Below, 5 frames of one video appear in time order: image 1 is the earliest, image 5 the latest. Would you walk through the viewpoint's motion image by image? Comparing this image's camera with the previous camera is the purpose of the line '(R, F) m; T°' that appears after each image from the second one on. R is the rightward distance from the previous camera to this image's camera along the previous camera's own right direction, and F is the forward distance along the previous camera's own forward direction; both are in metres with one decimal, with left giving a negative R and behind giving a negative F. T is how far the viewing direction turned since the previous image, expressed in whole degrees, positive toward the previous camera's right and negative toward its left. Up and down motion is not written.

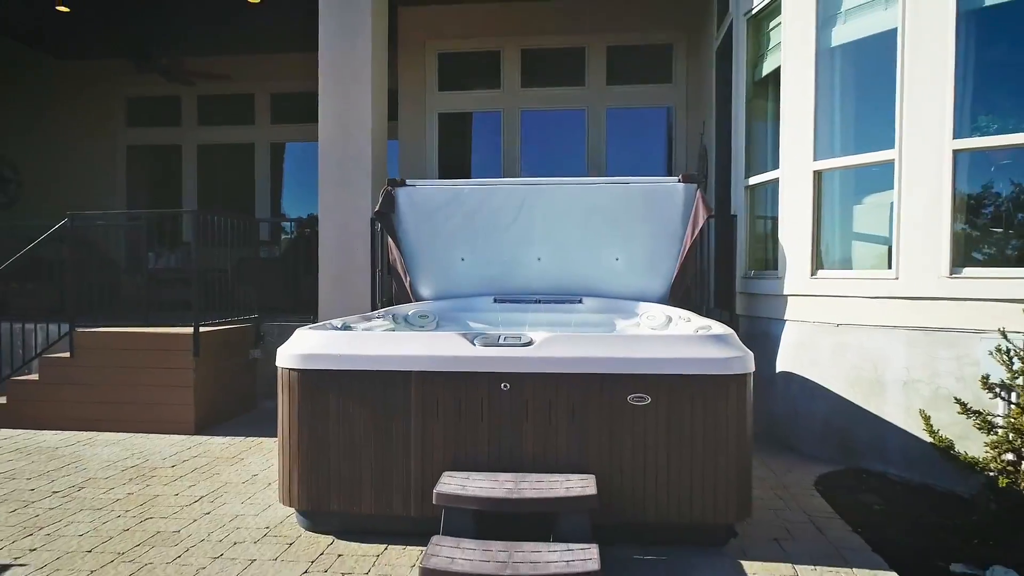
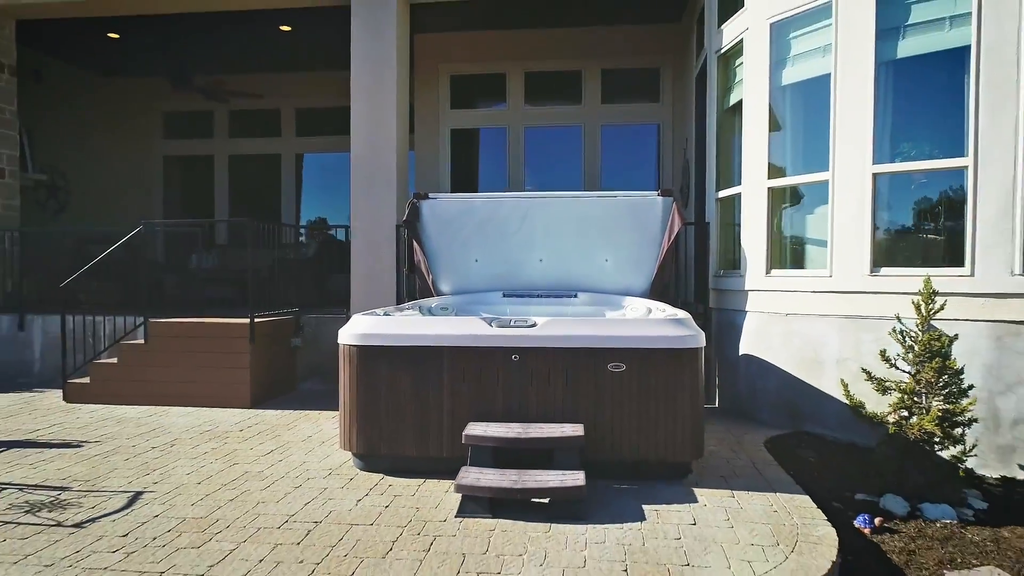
(0.0, -0.8) m; 0°
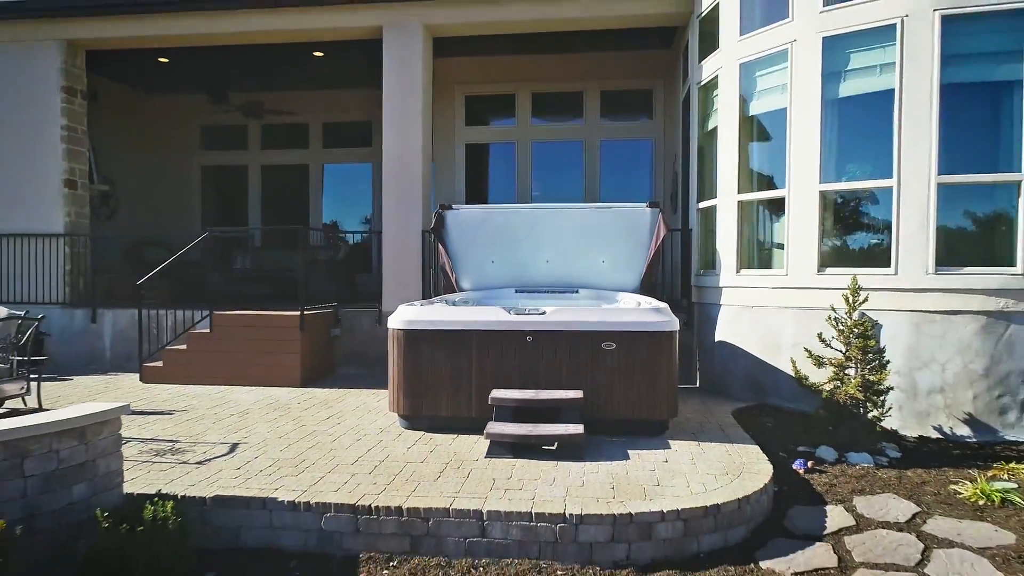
(-0.1, -0.9) m; 0°
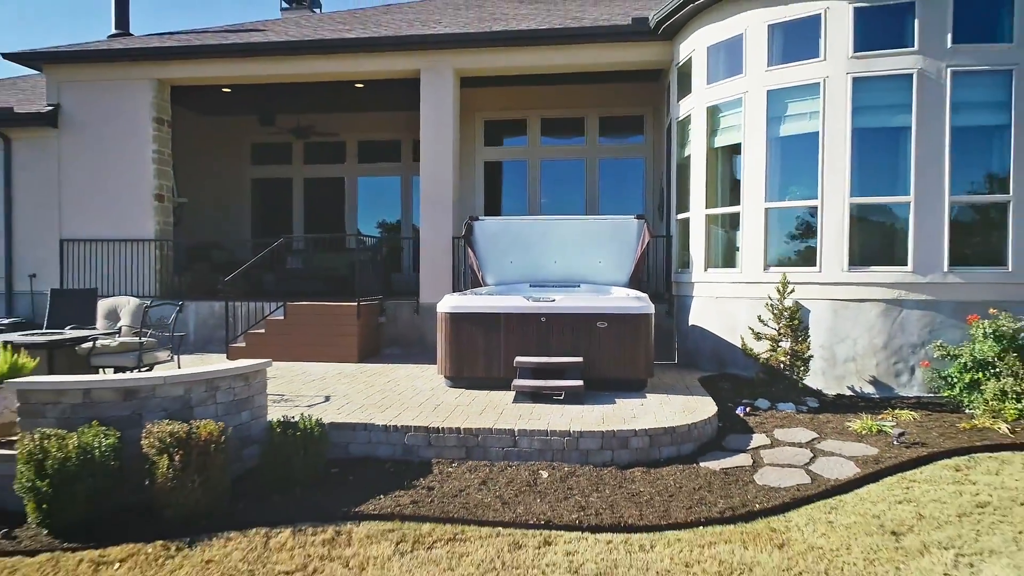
(-0.1, -1.5) m; 0°
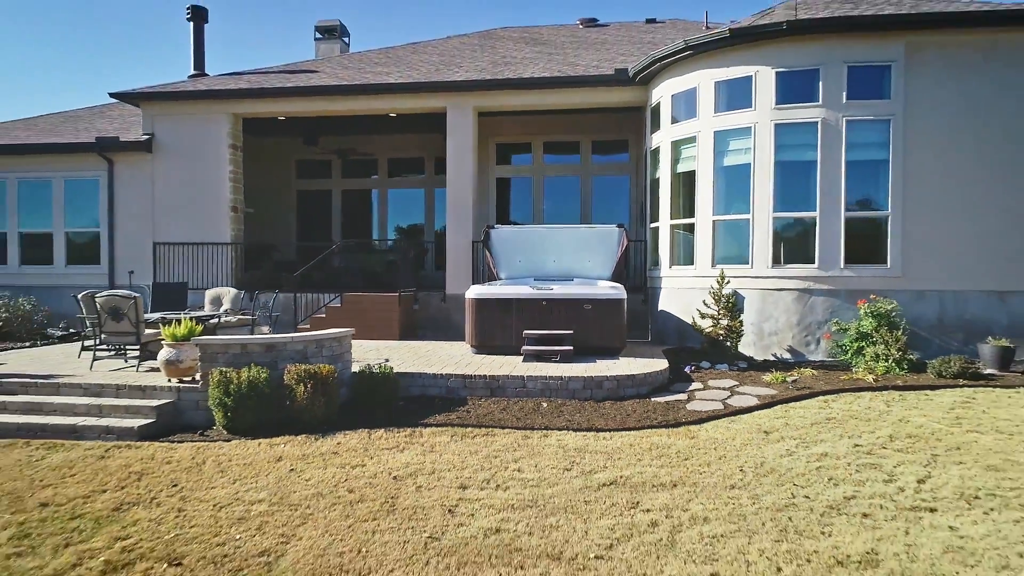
(-0.1, -2.1) m; 0°
